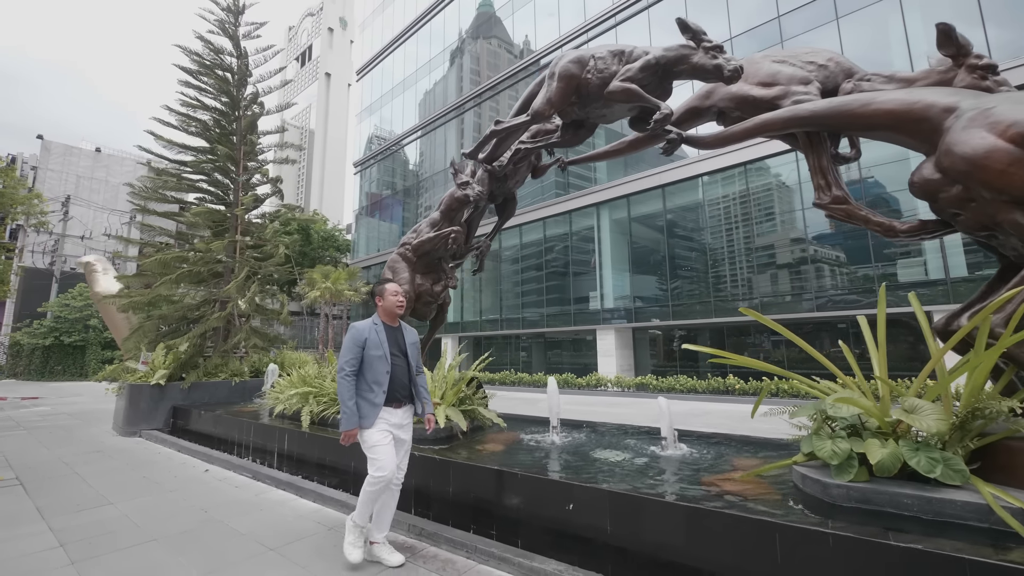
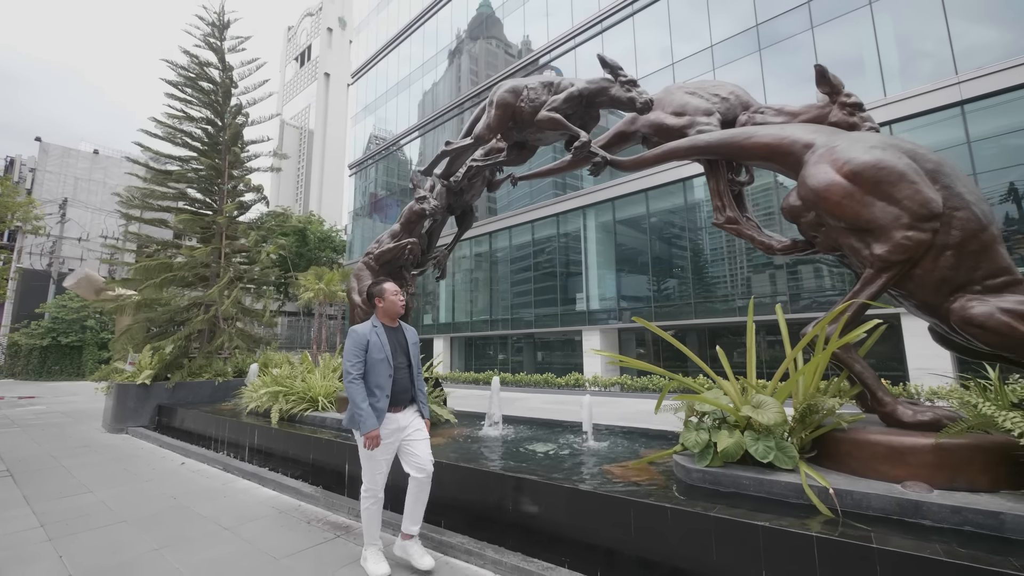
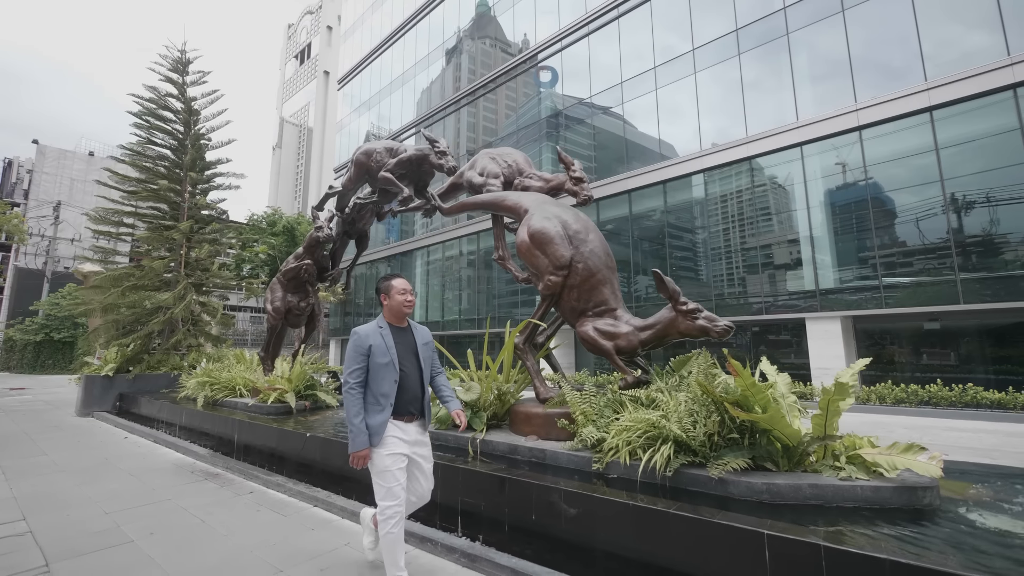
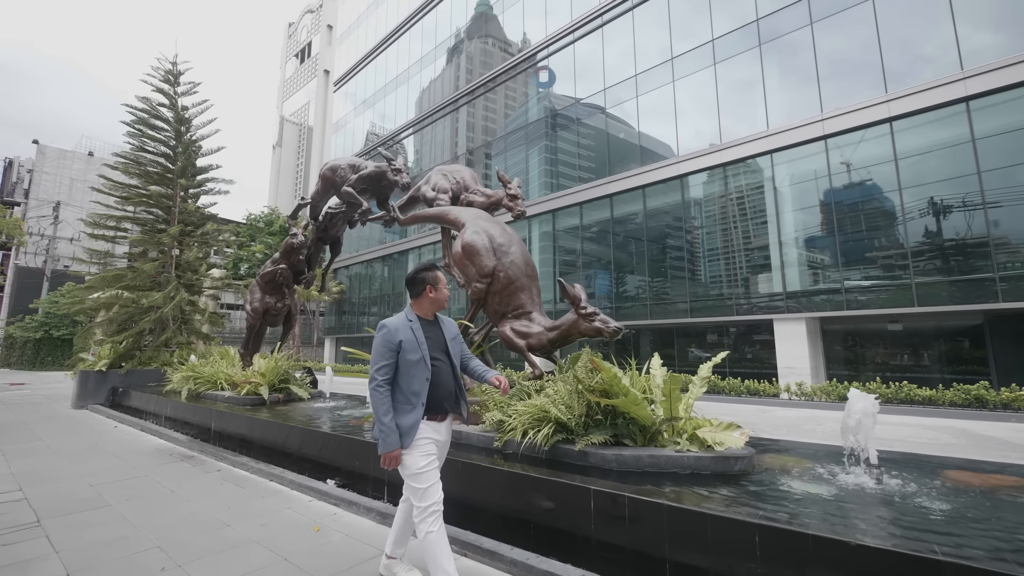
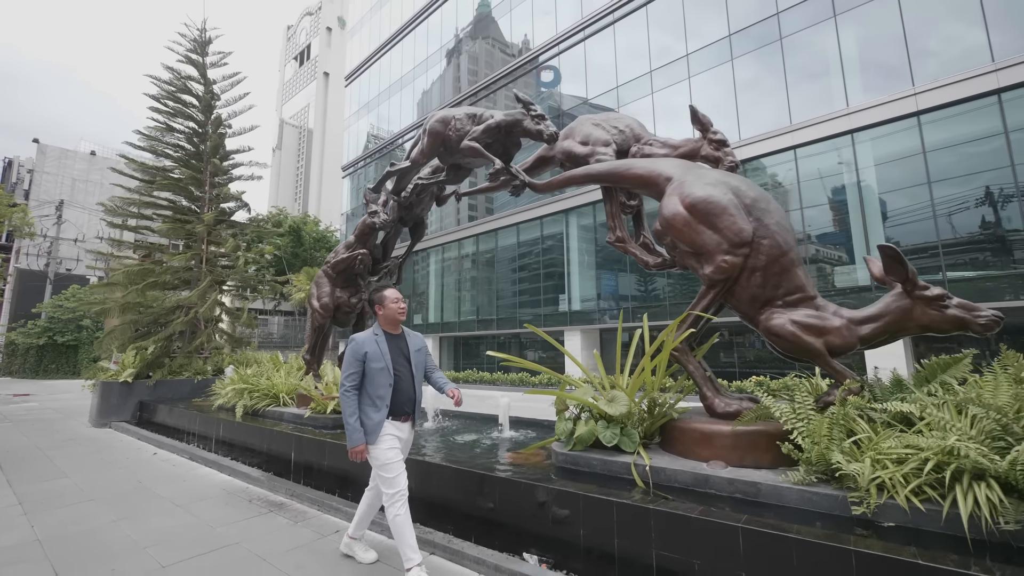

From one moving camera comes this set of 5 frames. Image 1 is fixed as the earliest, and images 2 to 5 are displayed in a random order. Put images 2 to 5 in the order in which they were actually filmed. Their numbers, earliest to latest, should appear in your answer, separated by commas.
2, 5, 3, 4
